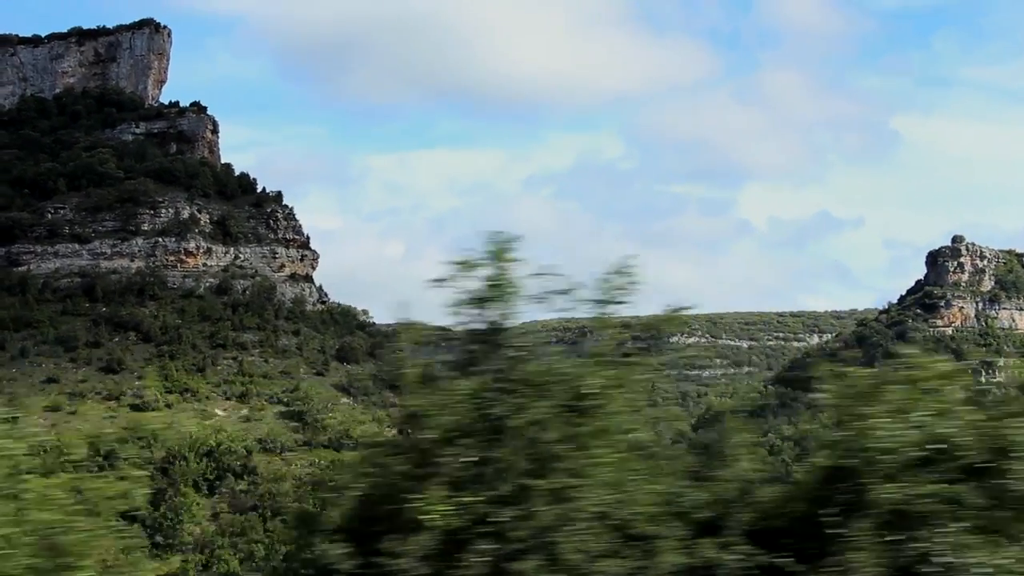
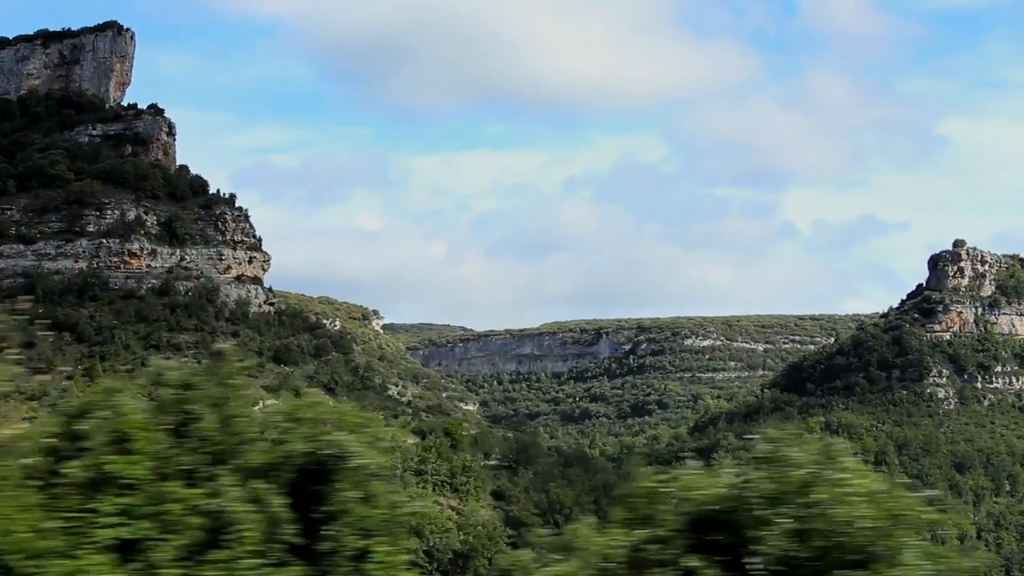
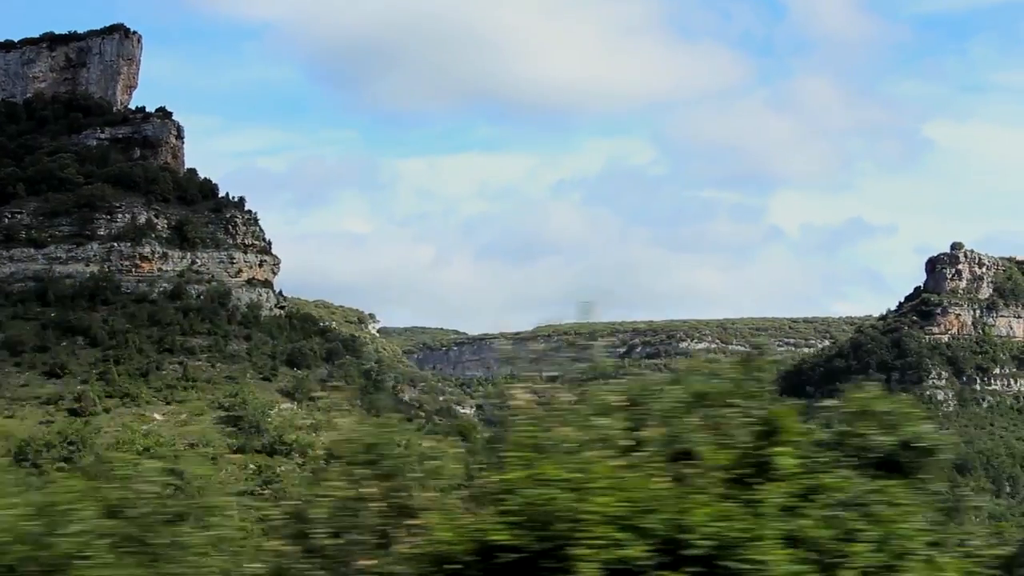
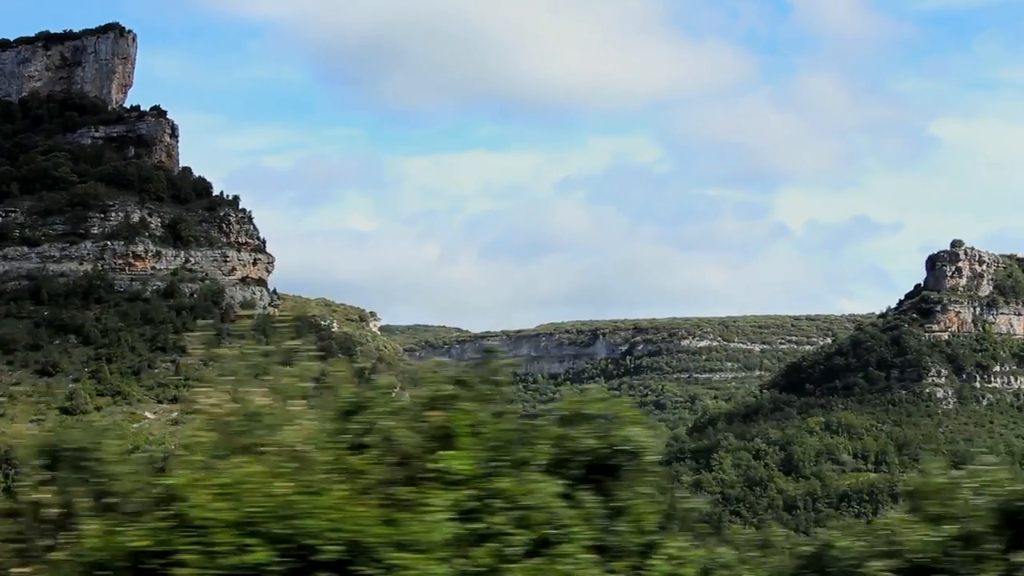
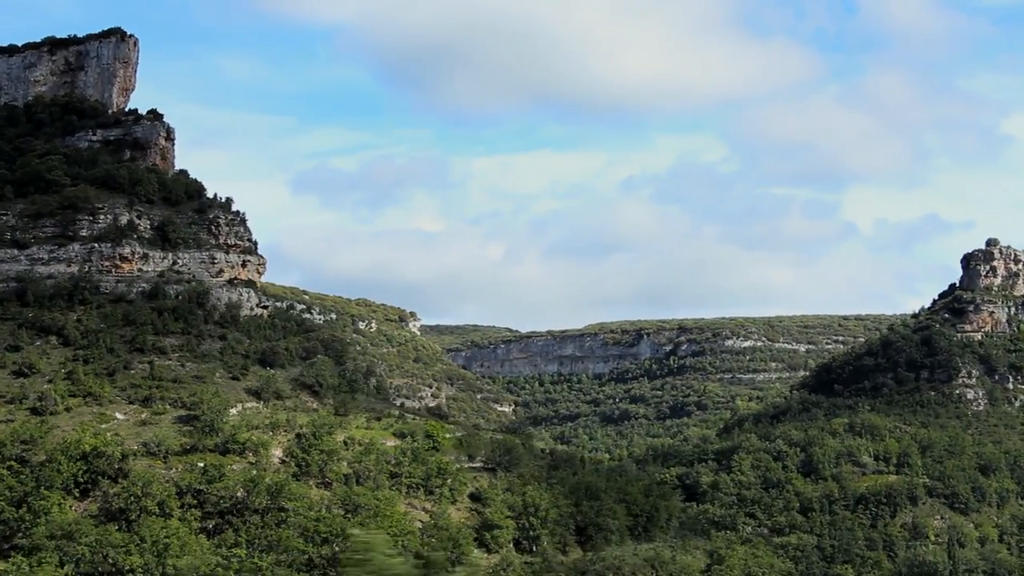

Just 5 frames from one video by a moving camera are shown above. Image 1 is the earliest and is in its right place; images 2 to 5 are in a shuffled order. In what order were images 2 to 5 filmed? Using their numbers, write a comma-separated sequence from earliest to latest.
3, 4, 2, 5
